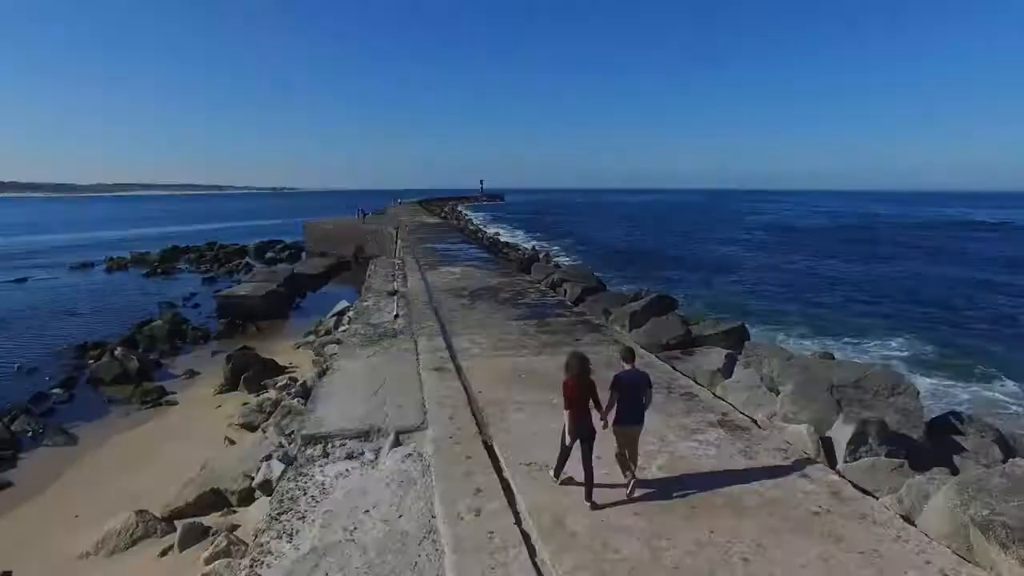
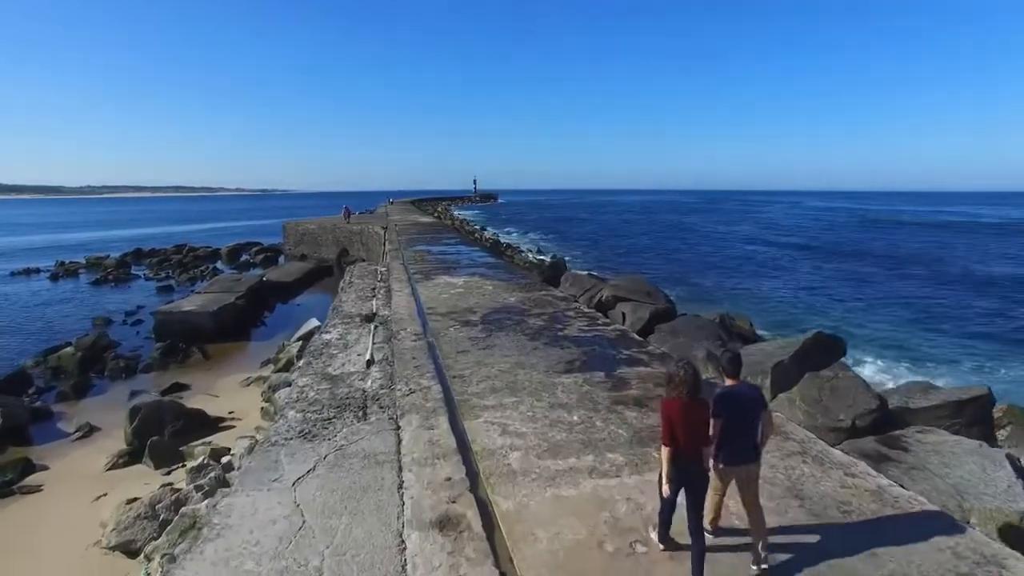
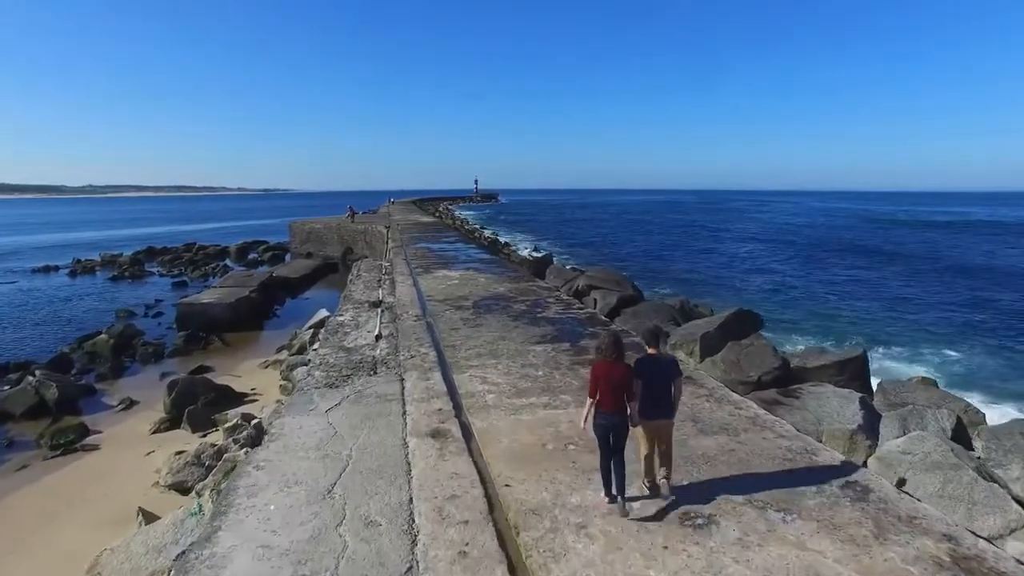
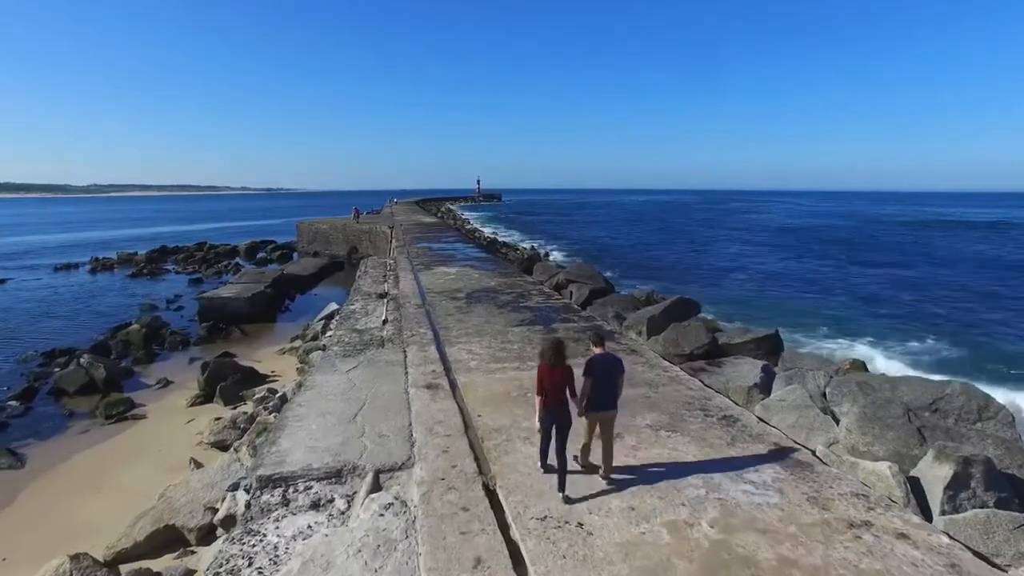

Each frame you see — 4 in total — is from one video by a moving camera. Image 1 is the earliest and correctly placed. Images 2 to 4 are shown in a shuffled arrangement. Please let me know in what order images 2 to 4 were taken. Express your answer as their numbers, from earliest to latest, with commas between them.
4, 3, 2
